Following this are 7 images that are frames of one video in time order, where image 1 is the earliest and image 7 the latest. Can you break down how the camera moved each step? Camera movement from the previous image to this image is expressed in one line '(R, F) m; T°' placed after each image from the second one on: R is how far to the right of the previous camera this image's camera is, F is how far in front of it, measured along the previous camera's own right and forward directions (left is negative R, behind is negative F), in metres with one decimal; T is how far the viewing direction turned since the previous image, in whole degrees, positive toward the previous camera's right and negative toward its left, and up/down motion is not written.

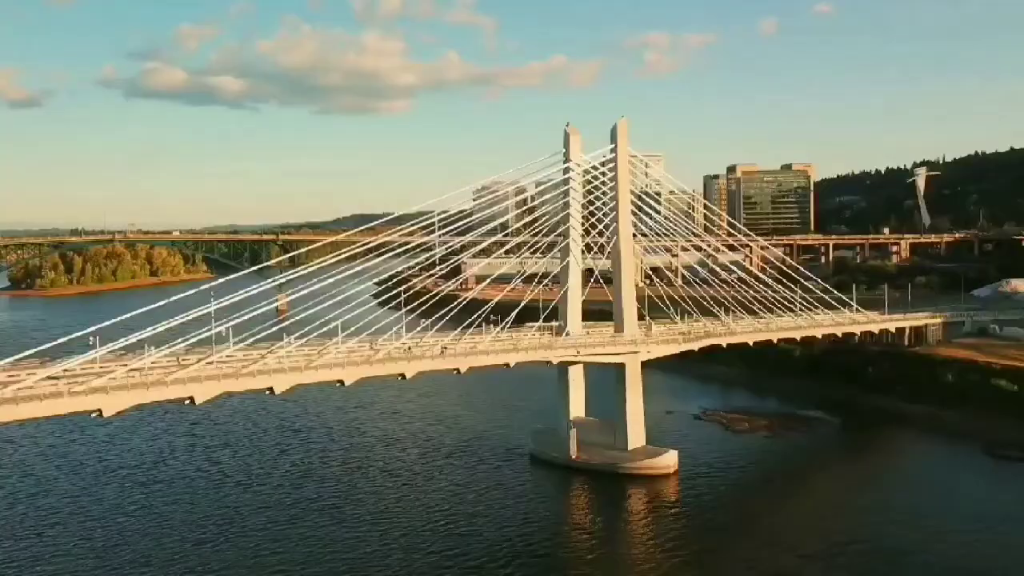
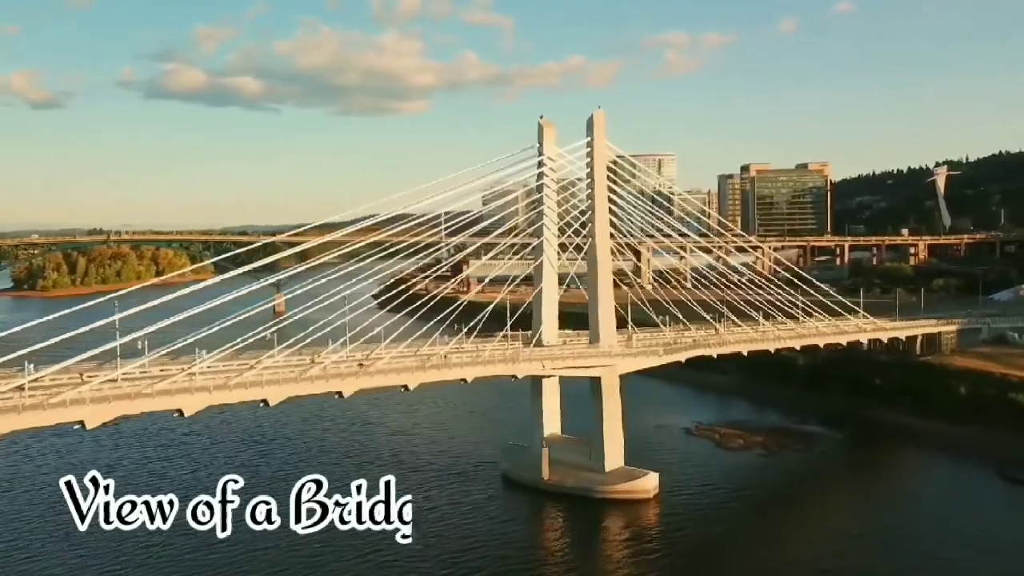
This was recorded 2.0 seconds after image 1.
(+1.2, +1.8) m; -1°
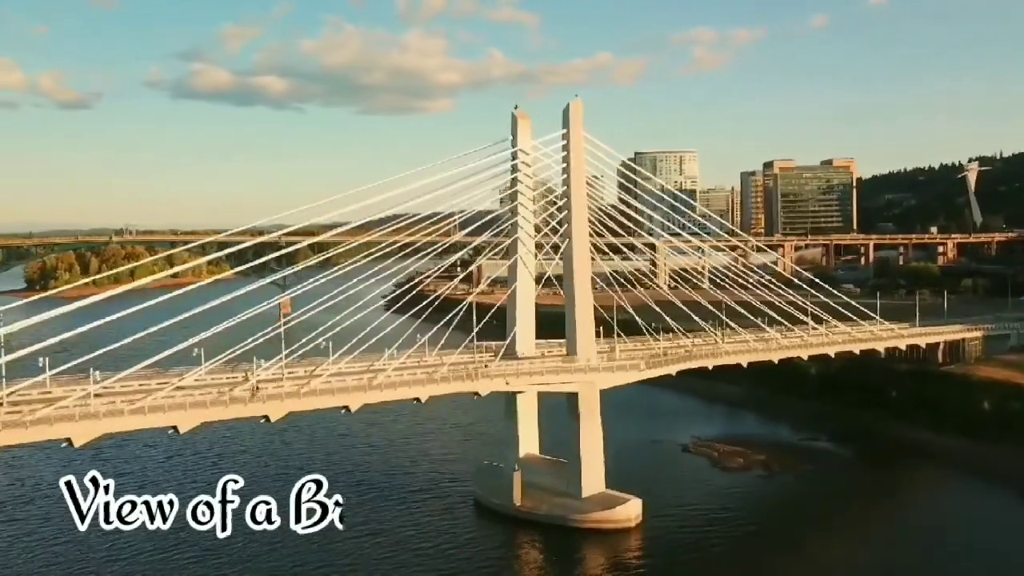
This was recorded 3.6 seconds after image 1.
(+1.2, +1.8) m; -2°
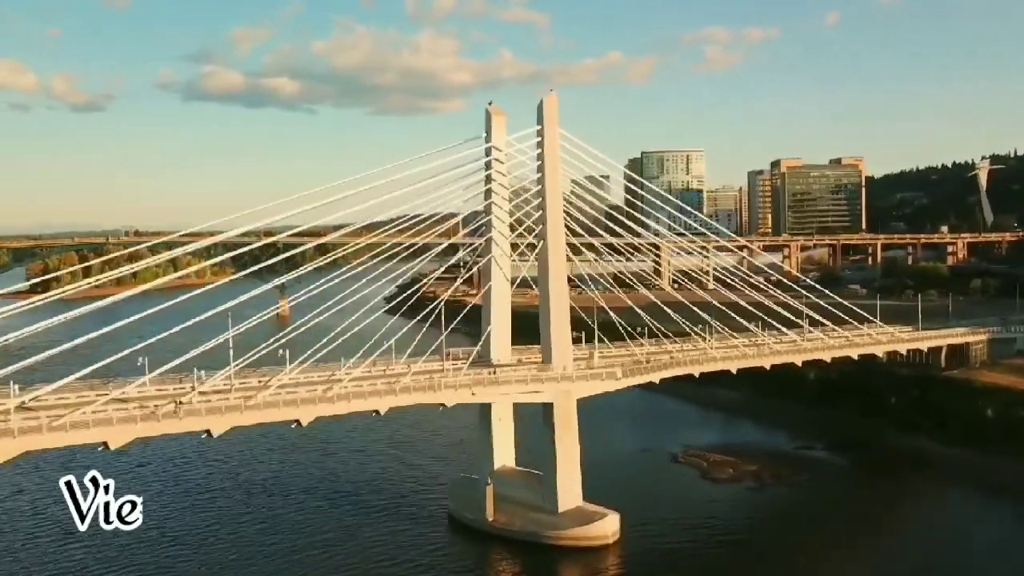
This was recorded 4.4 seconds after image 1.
(+0.8, +0.9) m; -1°
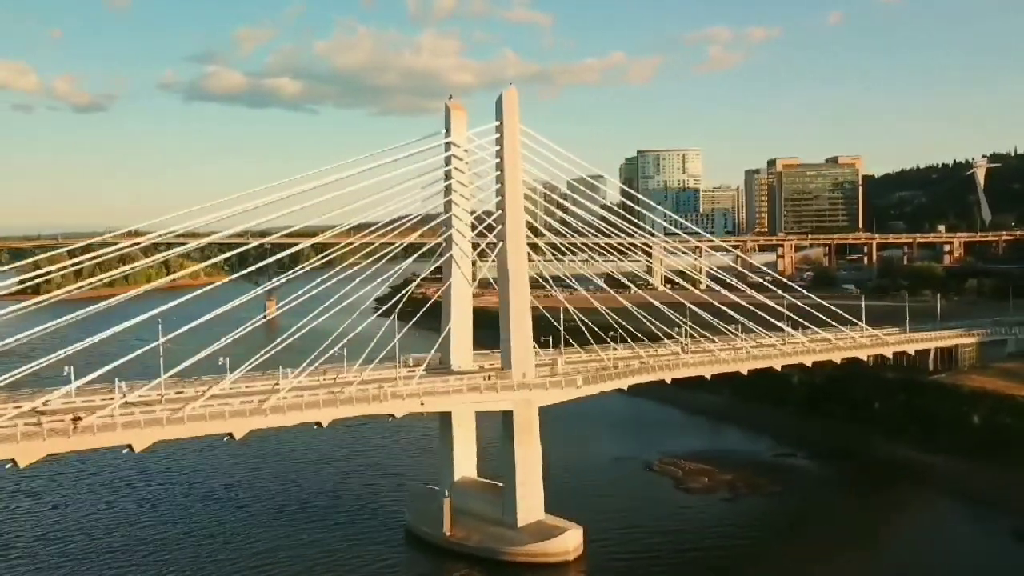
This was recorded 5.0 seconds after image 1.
(+0.8, +0.8) m; 0°
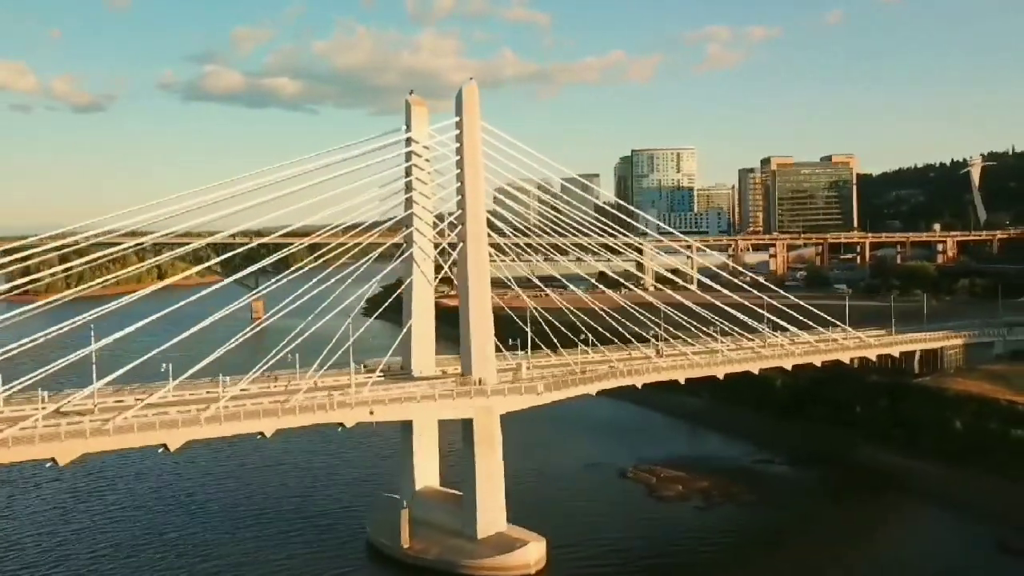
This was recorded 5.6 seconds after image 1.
(+0.7, +0.6) m; 0°
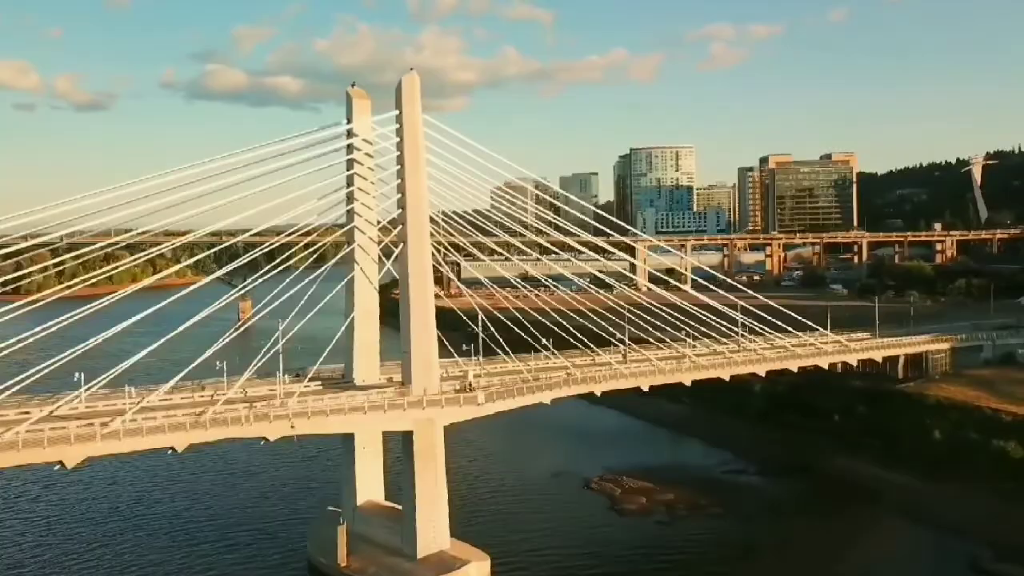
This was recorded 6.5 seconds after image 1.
(+1.1, +0.9) m; 0°
